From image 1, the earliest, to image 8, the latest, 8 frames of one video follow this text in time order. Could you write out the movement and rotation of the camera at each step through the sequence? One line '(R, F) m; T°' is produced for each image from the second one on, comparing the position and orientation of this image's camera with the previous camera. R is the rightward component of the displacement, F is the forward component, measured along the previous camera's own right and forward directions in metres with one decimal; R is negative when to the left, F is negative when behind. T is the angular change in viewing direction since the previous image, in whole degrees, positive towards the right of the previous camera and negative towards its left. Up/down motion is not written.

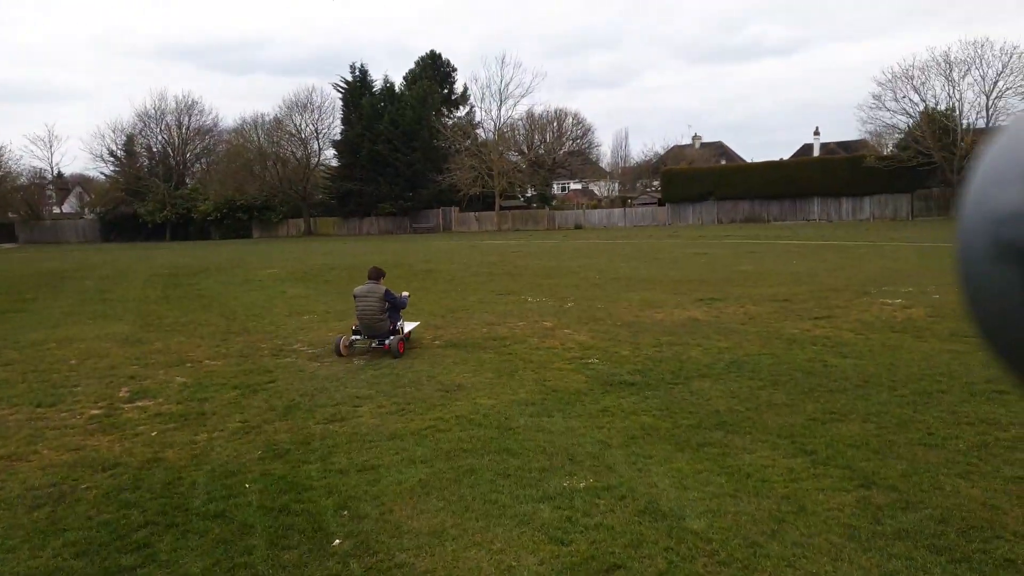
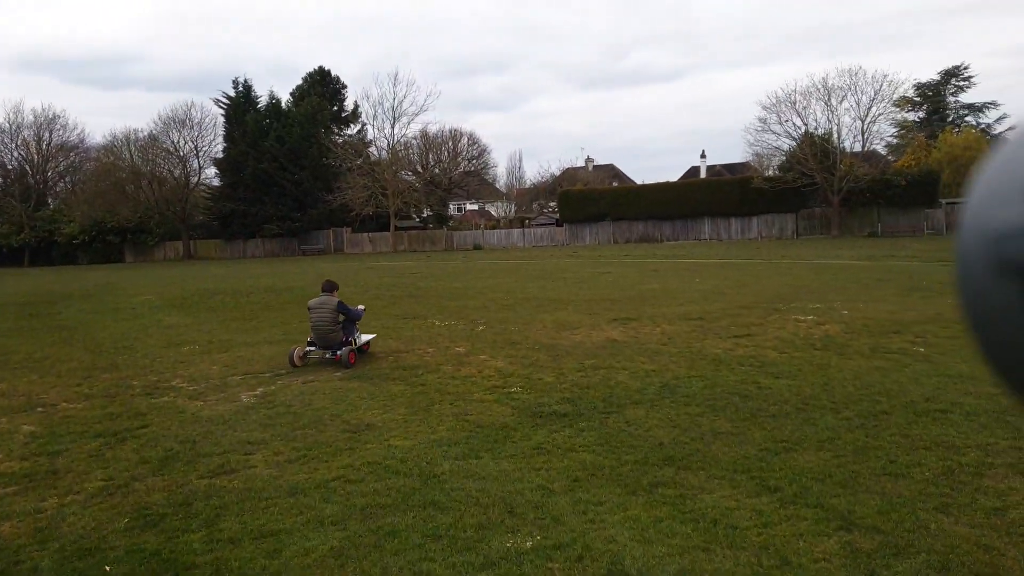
(-0.2, +0.9) m; +8°
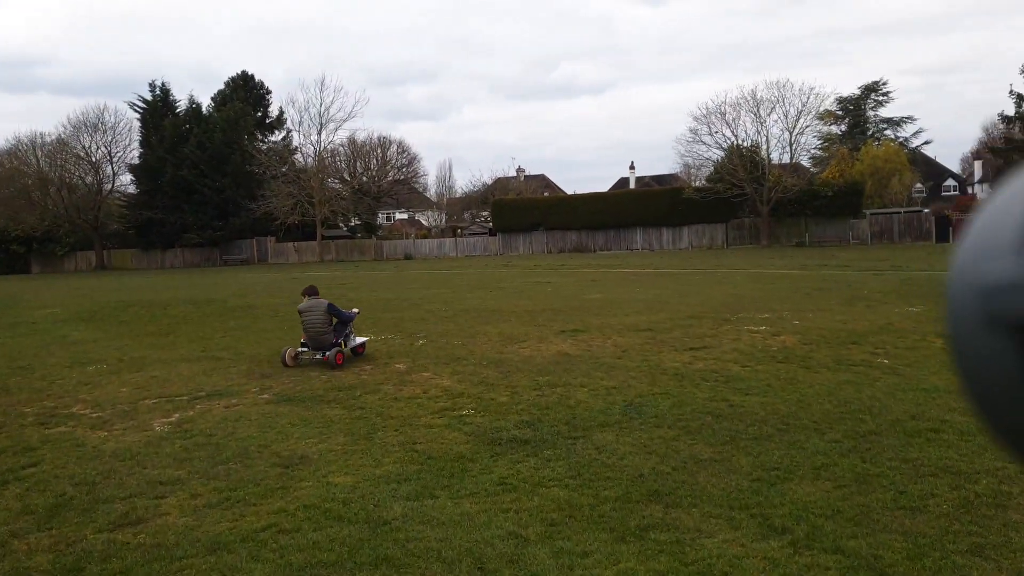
(-0.2, +0.9) m; +5°
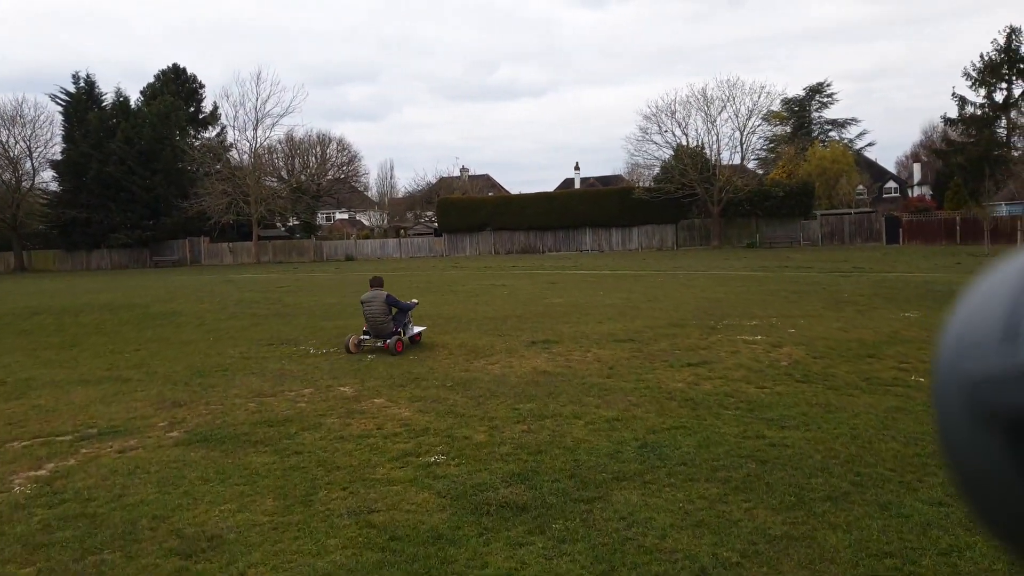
(-0.3, +1.9) m; +4°
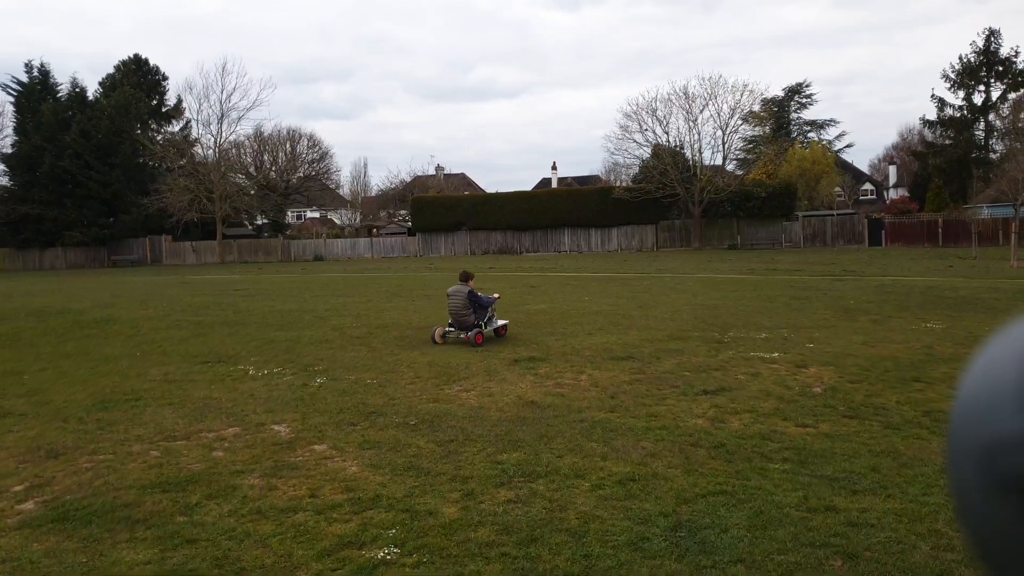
(0.0, +1.9) m; +2°
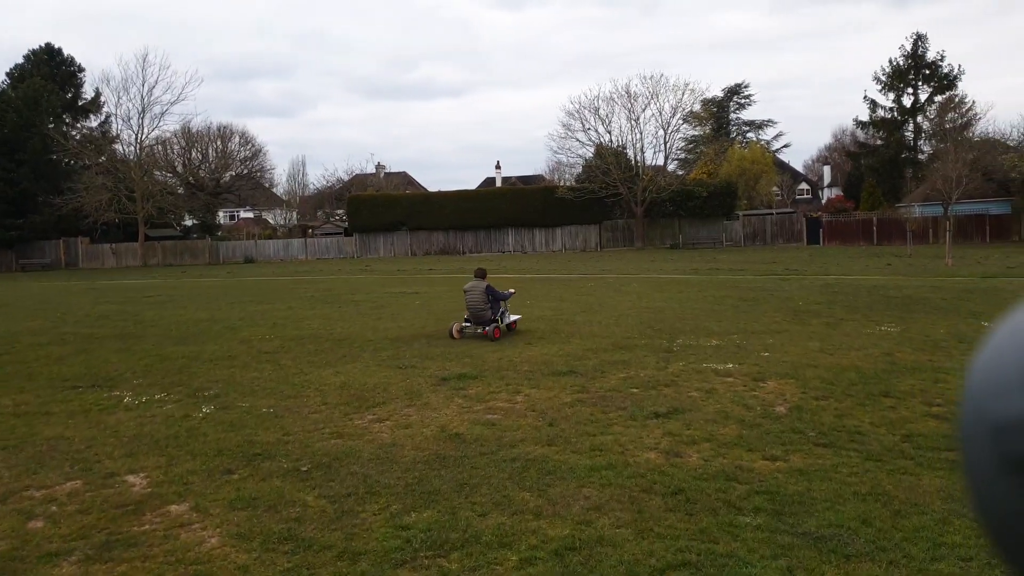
(+0.2, +1.3) m; +4°
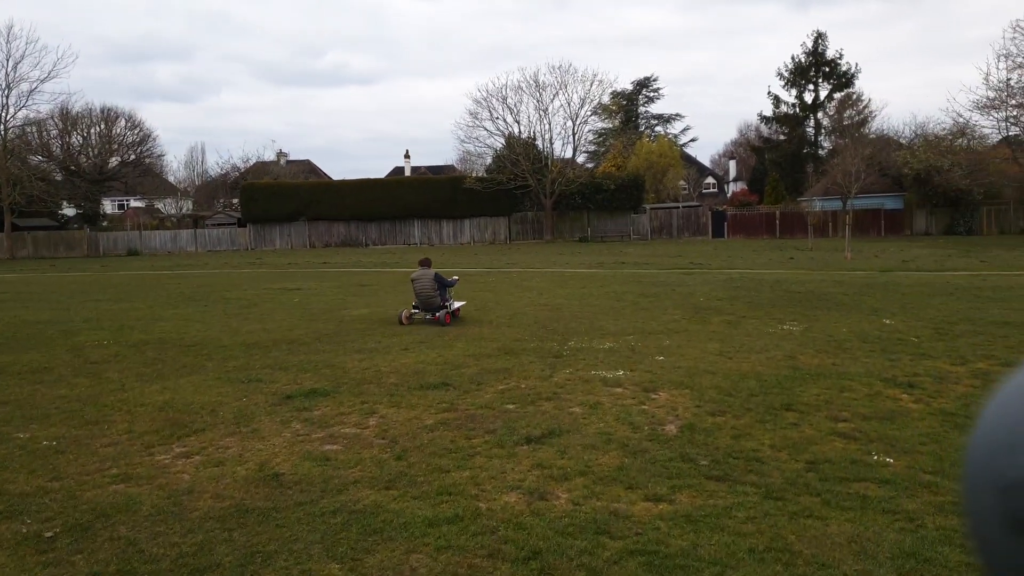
(+0.6, +1.2) m; +6°
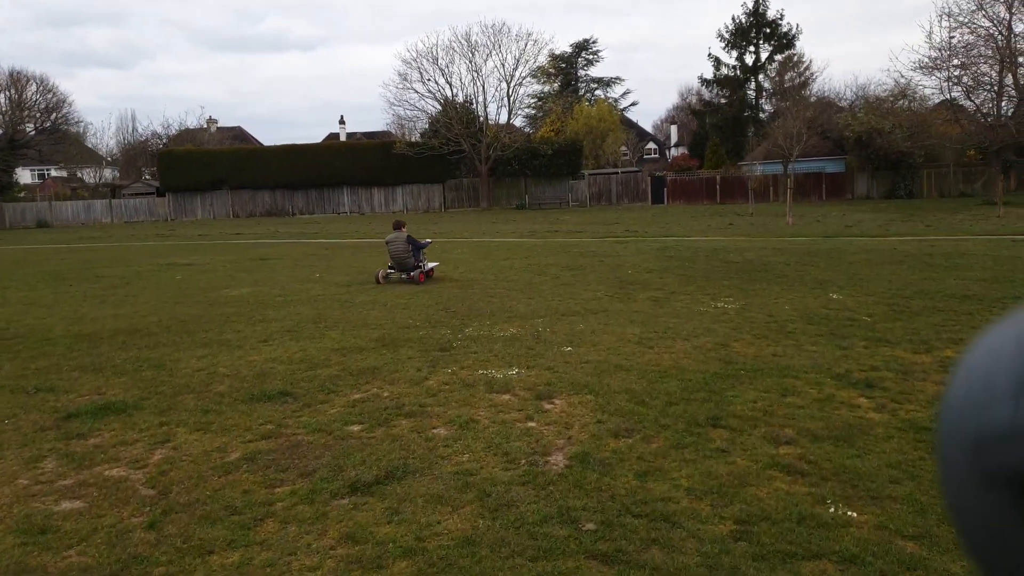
(+0.7, +1.9) m; +4°
